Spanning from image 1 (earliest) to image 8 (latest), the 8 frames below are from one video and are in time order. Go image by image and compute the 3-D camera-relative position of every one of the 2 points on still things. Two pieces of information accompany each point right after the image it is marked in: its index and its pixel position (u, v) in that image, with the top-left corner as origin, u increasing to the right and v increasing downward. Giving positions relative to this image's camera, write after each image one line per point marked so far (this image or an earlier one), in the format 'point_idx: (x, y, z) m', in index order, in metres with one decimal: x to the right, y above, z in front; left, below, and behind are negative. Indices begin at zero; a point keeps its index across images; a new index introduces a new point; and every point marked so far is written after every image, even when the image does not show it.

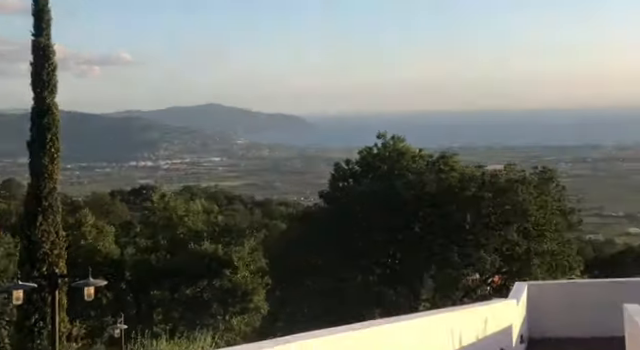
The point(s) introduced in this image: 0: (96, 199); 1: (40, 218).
0: (-7.4, -0.7, +19.6) m
1: (-5.6, -0.8, +10.9) m
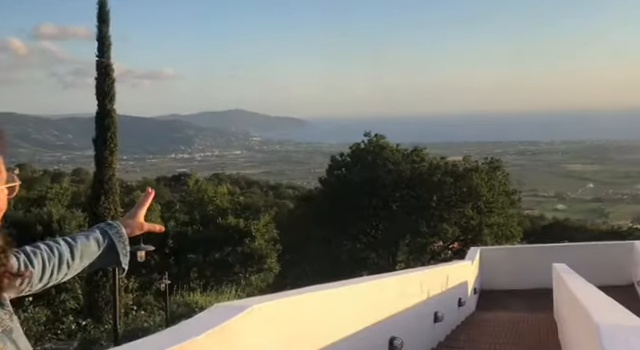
0: (-7.3, -0.3, +23.2) m
1: (-5.7, -0.6, +14.5) m
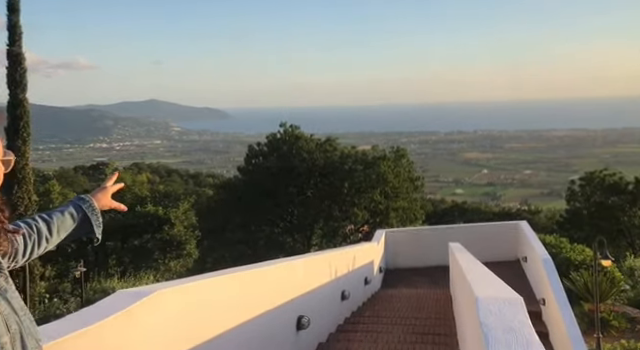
0: (-10.5, +0.1, +22.9) m
1: (-7.8, -0.3, +14.4) m
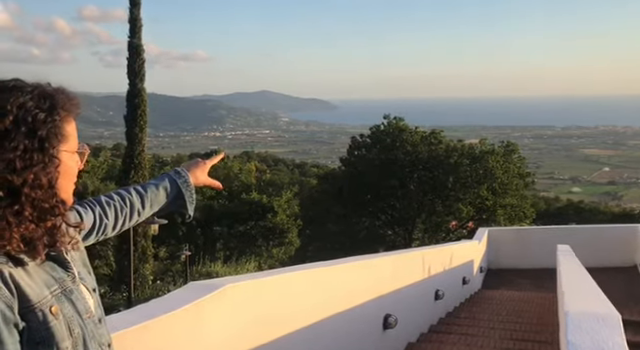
0: (-6.1, +0.7, +24.5) m
1: (-5.2, +0.1, +15.7) m
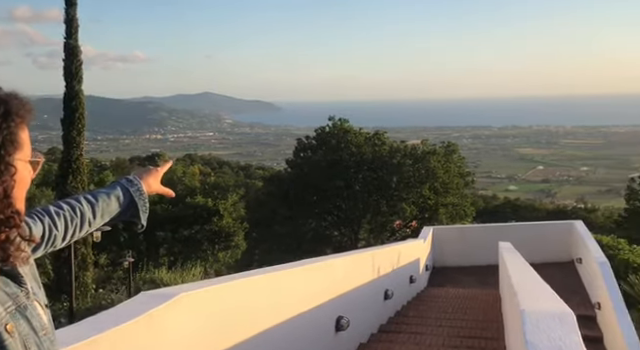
0: (-8.4, +0.6, +23.7) m
1: (-6.6, -0.1, +15.1) m
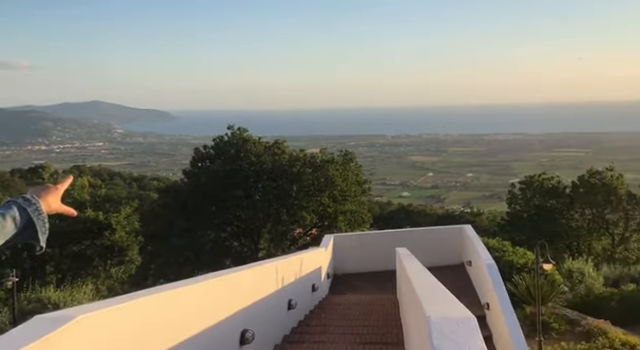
0: (-12.5, +0.1, +21.7) m
1: (-9.1, -0.4, +13.6) m
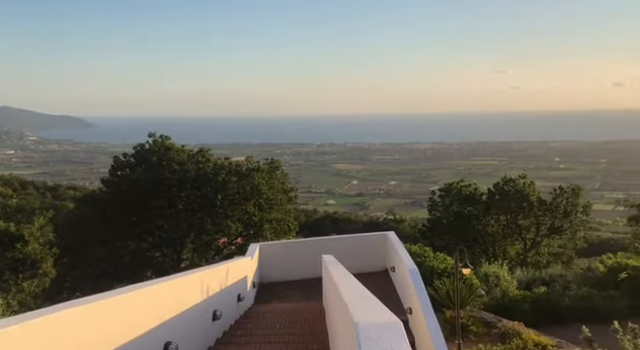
0: (-15.3, -0.3, +19.9) m
1: (-10.8, -0.7, +12.2) m
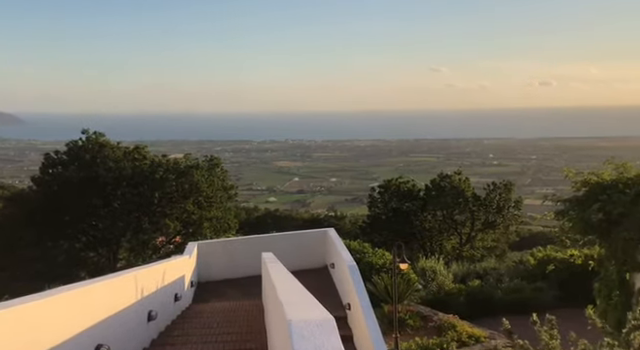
0: (-17.2, -0.2, +18.3) m
1: (-12.1, -0.6, +11.2) m
